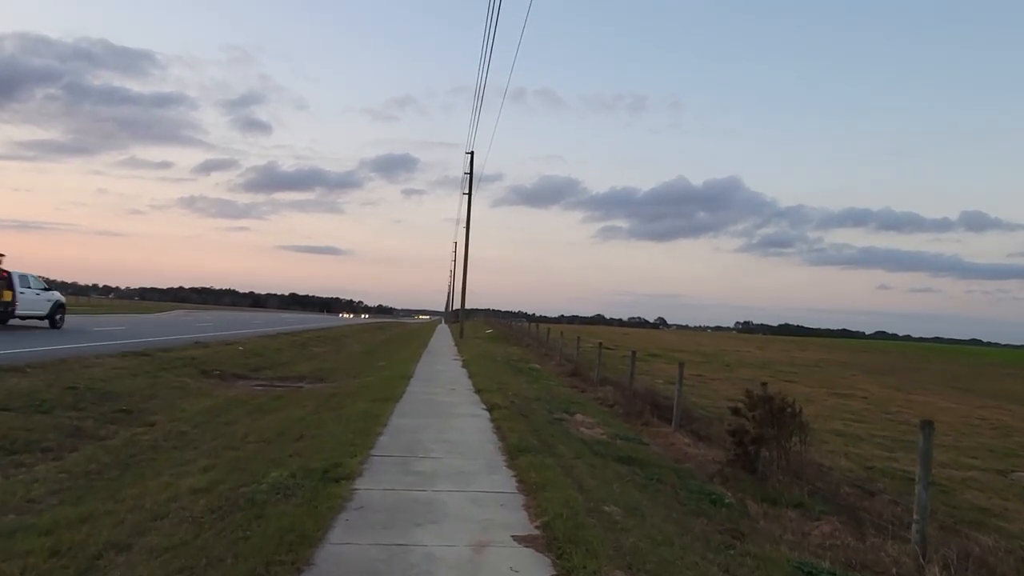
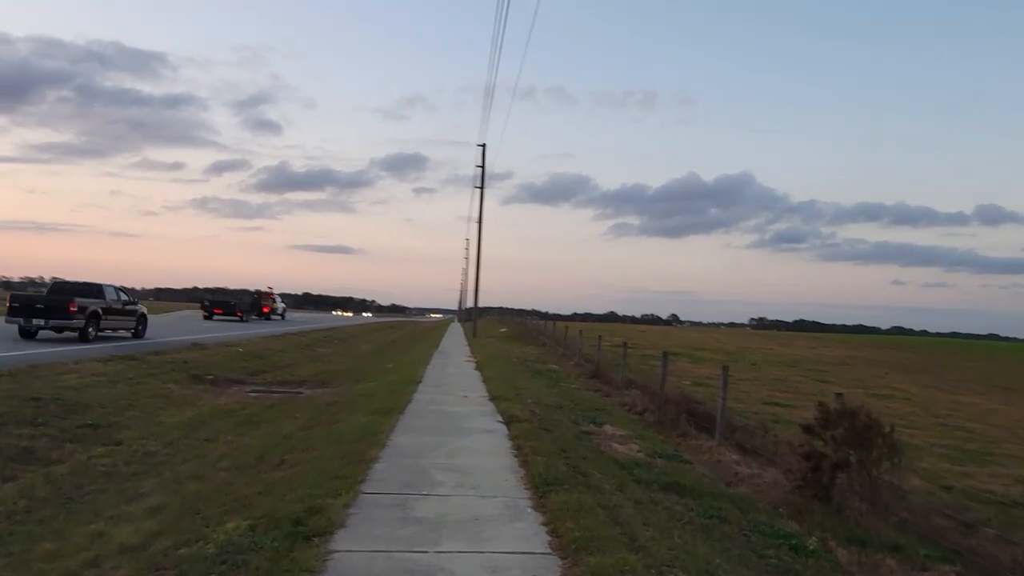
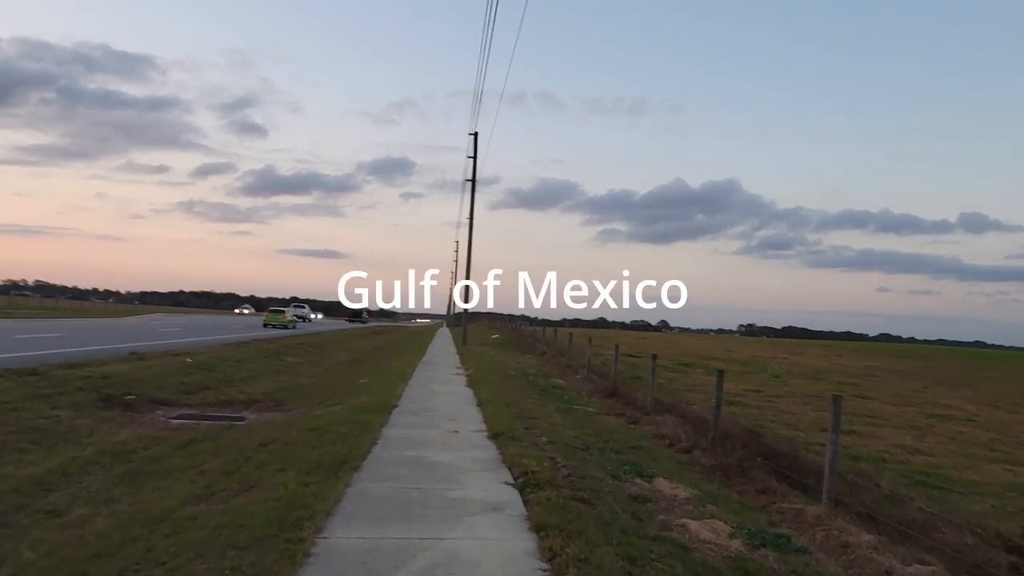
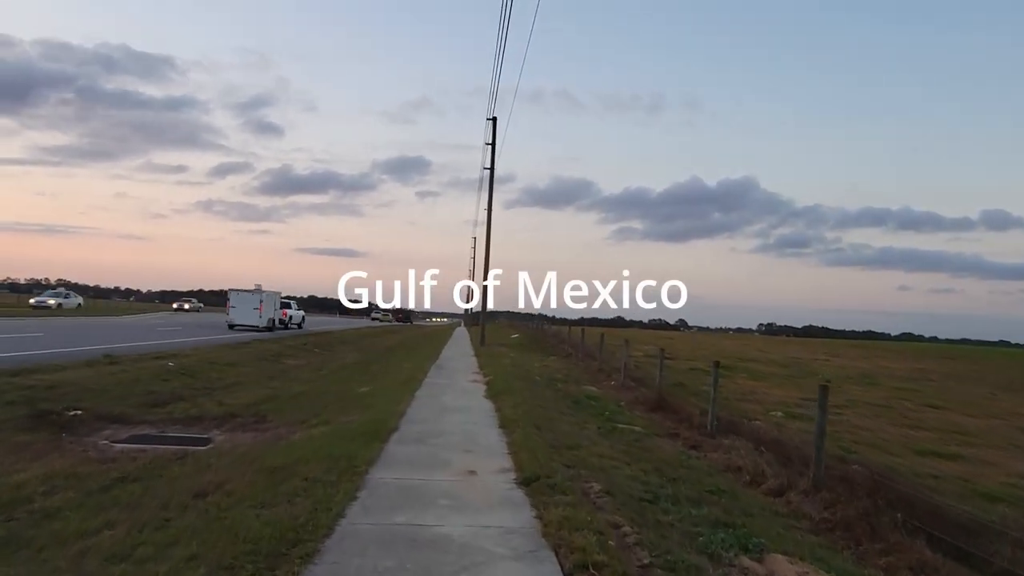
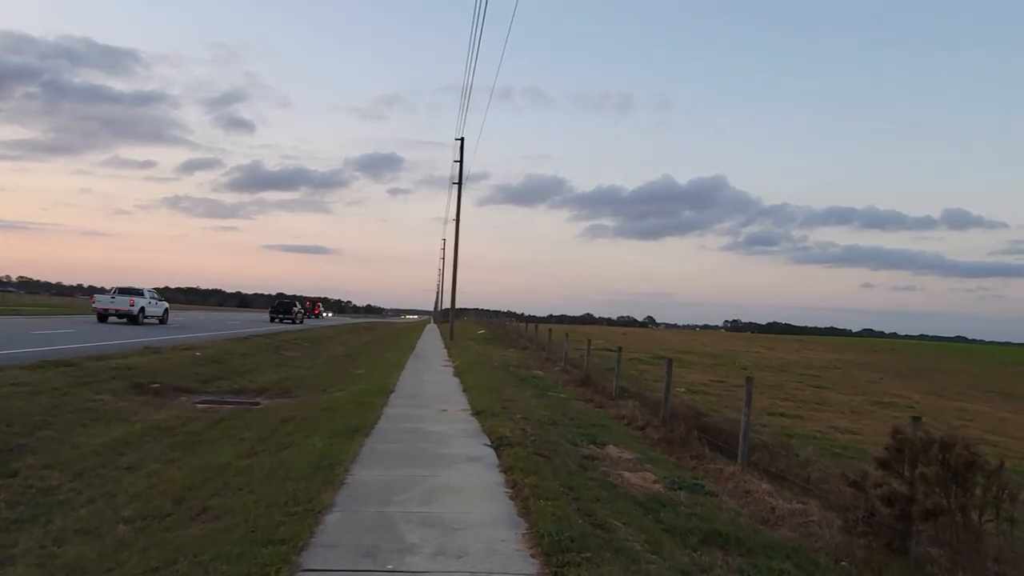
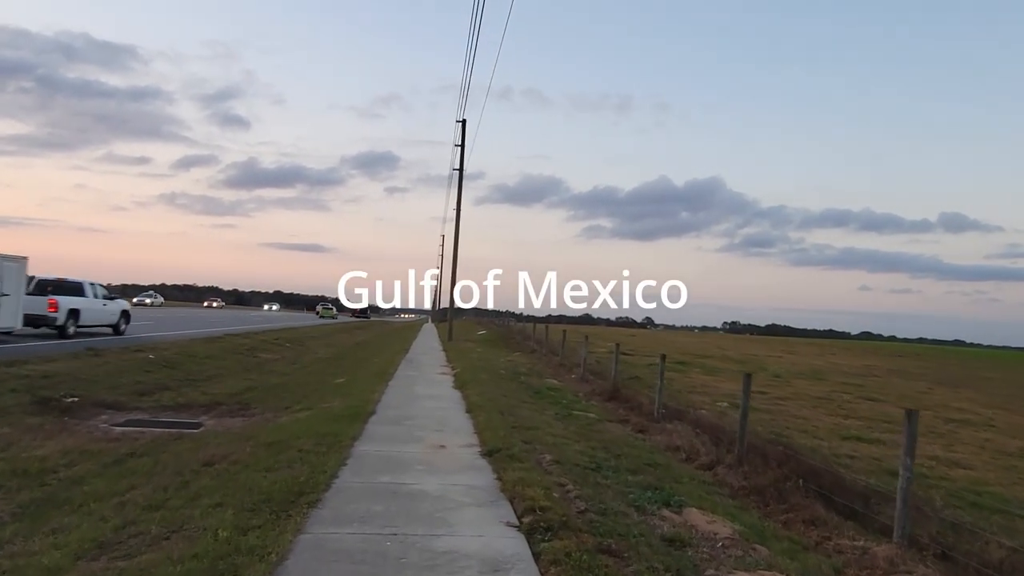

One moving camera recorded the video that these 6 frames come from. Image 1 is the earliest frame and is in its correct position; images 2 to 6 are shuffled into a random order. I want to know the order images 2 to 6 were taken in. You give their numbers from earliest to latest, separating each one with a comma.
2, 5, 3, 6, 4
